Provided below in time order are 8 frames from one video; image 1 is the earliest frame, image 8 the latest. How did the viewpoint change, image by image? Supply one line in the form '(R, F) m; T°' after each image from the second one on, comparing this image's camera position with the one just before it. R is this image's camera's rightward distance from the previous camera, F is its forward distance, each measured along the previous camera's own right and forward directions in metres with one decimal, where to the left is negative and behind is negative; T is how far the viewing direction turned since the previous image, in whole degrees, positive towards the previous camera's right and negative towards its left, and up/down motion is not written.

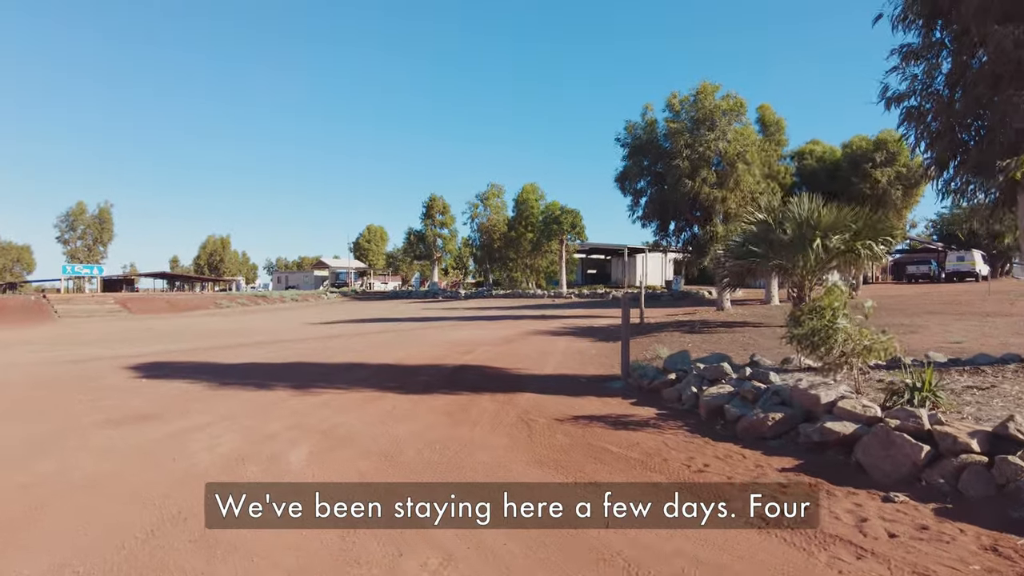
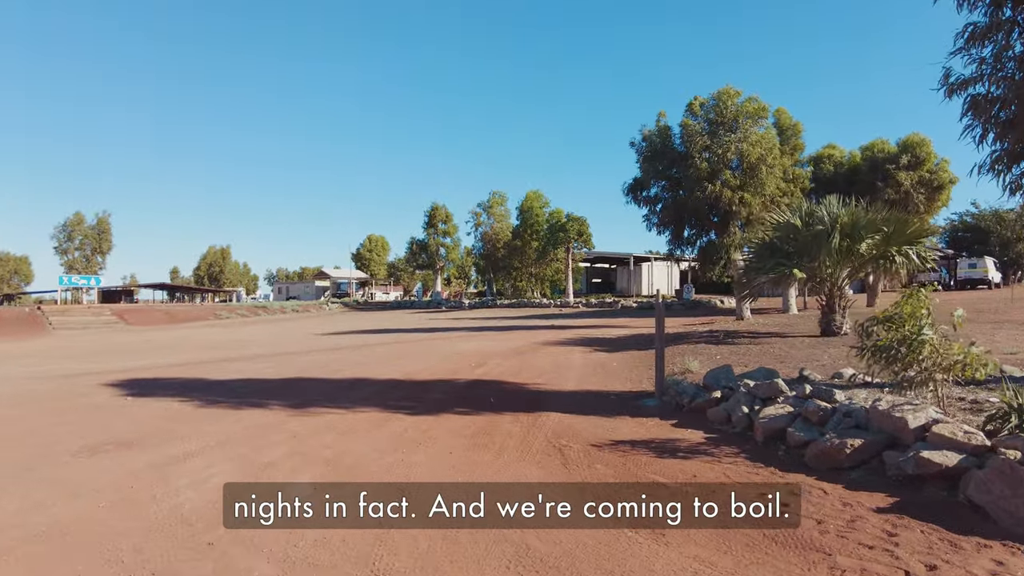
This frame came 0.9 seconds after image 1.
(-0.3, +0.8) m; 0°
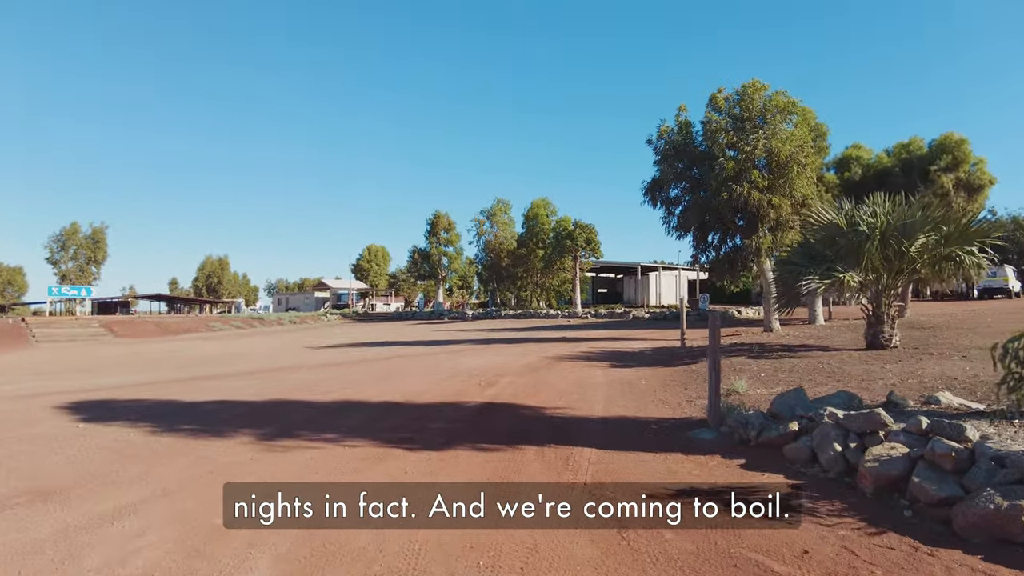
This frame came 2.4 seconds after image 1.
(-0.2, +1.5) m; 0°
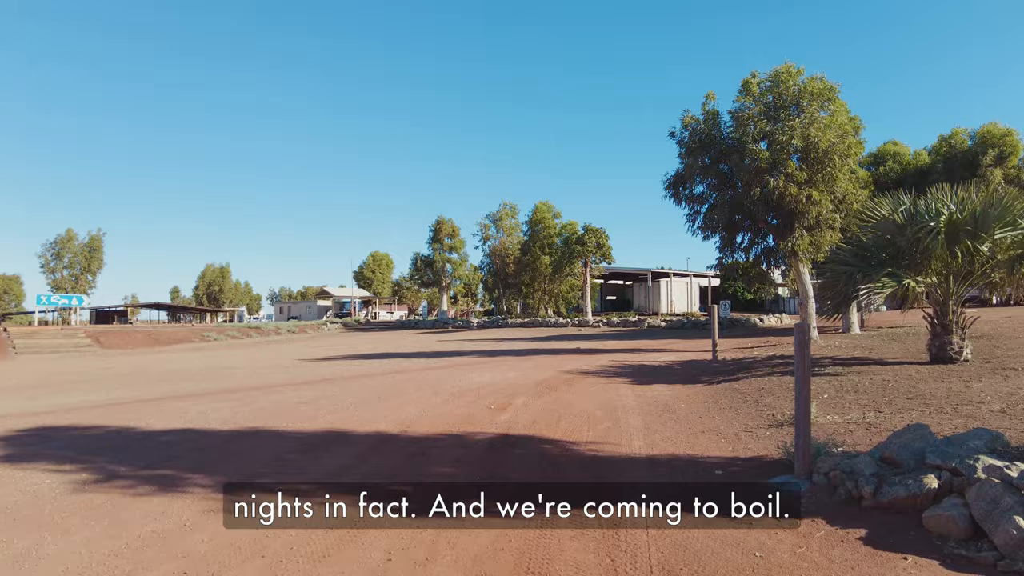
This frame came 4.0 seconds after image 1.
(-0.2, +1.7) m; 0°
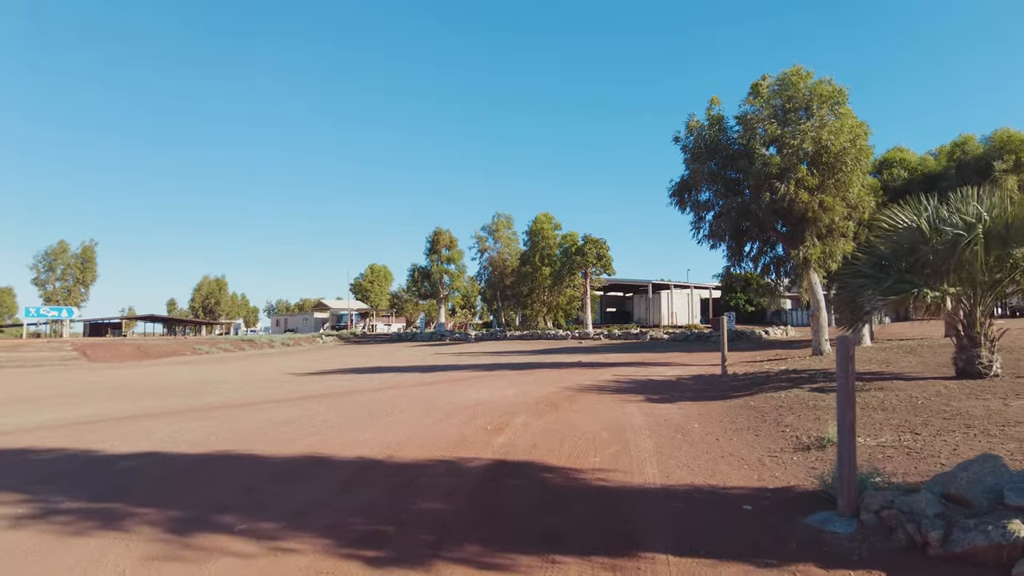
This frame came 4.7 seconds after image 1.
(0.0, +0.7) m; 0°
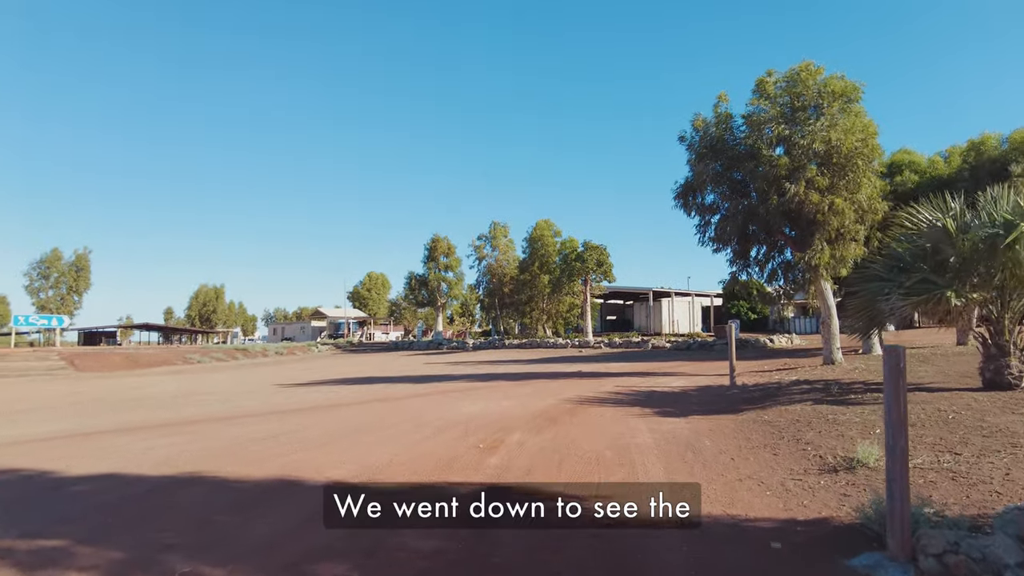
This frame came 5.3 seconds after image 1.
(+0.1, +0.7) m; 0°
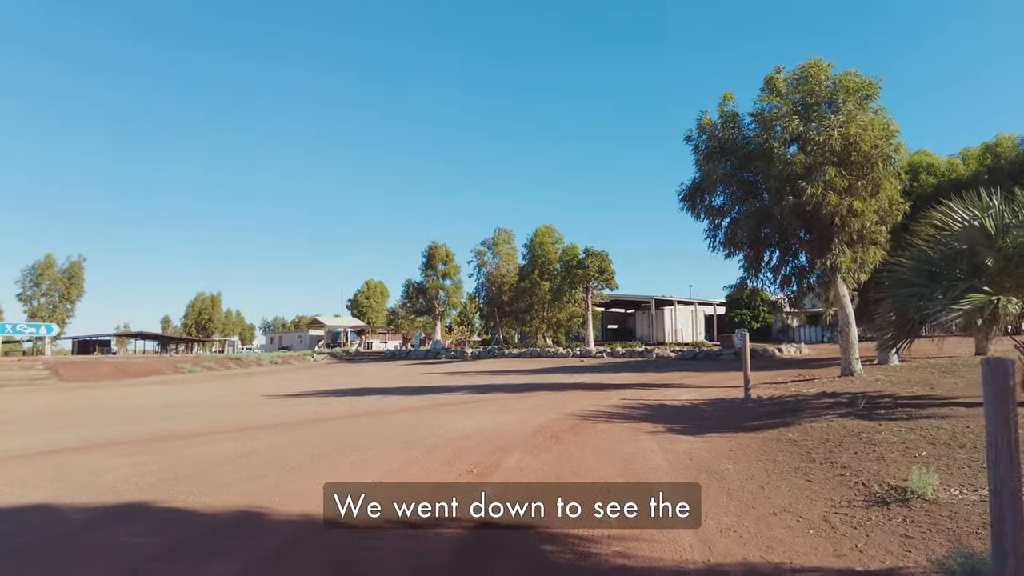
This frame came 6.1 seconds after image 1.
(0.0, +0.9) m; 0°
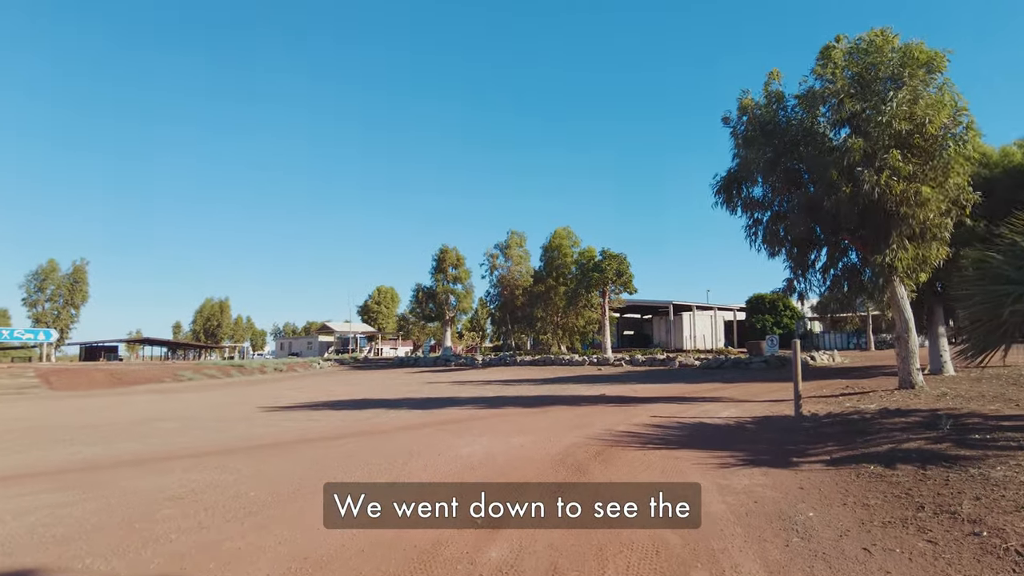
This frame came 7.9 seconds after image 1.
(0.0, +1.6) m; -1°
